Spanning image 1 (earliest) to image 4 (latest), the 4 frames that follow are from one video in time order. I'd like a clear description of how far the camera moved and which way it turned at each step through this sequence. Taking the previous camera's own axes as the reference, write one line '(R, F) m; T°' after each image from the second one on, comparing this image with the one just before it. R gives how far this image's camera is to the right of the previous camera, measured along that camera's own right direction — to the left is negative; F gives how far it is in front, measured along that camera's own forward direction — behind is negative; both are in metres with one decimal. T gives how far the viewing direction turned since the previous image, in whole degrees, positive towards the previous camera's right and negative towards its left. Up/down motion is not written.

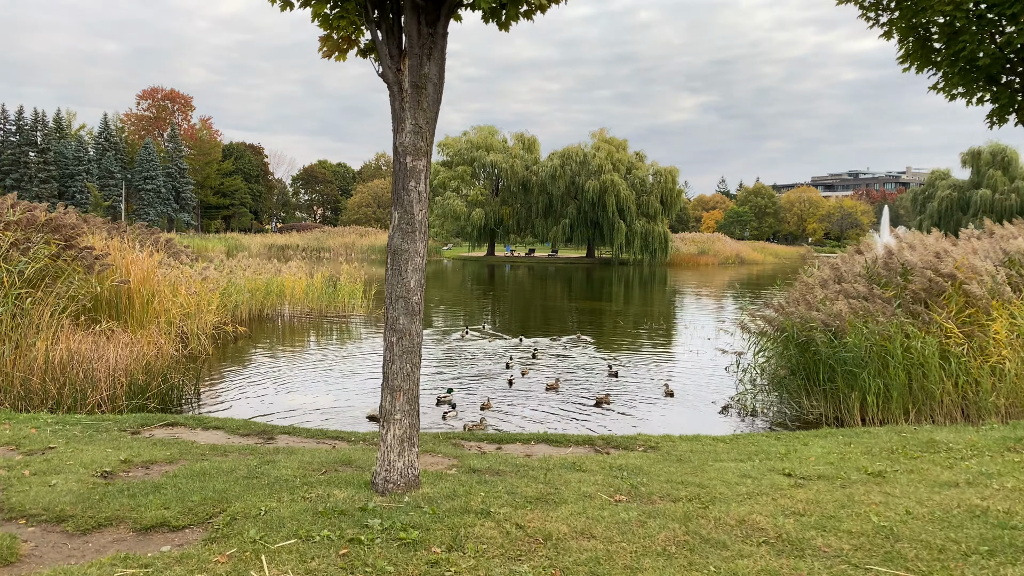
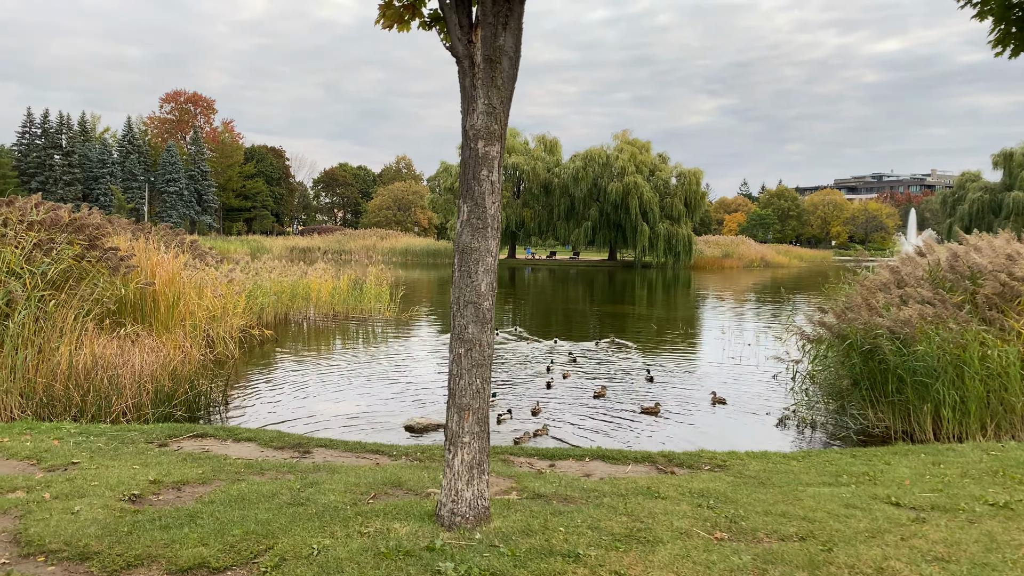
(-0.2, +0.4) m; -1°
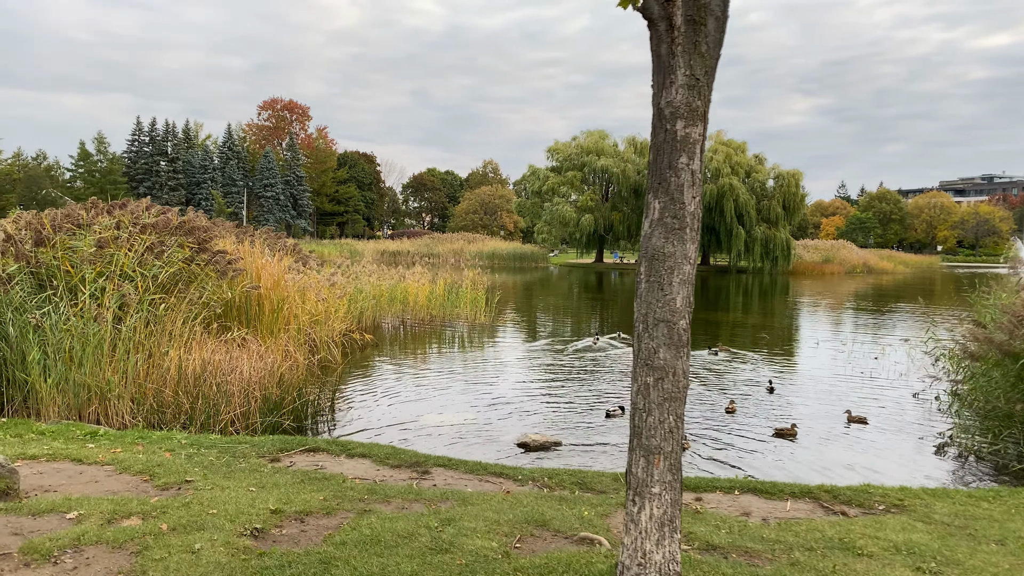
(-0.4, +0.5) m; -6°
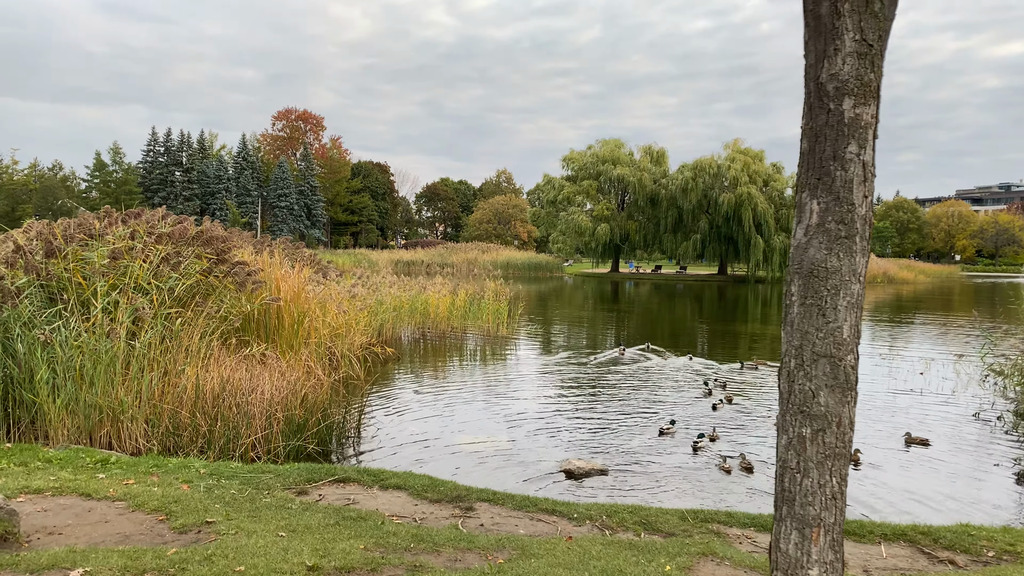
(-0.2, +0.5) m; -1°
